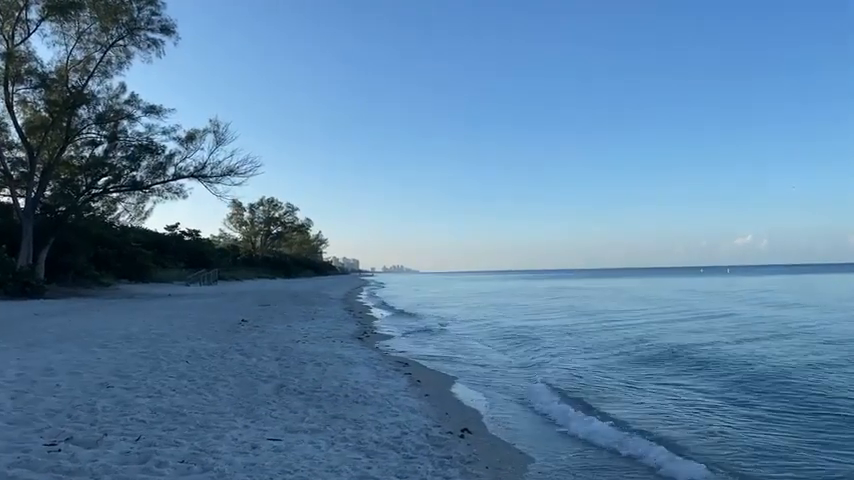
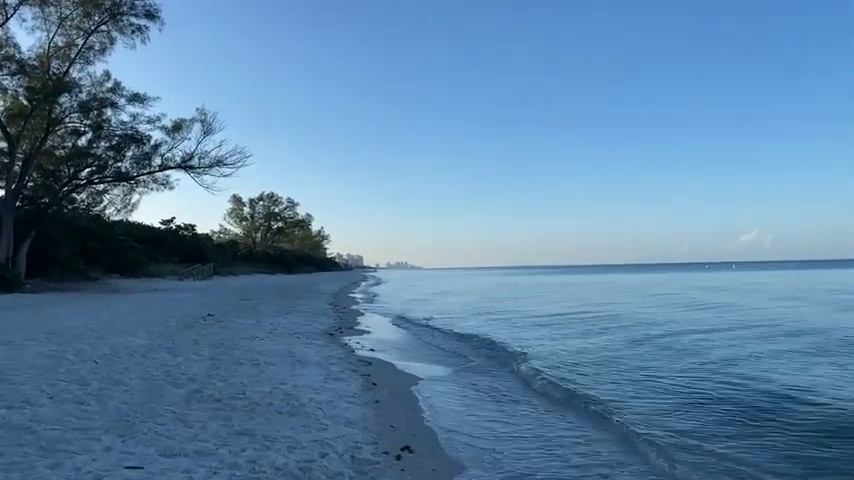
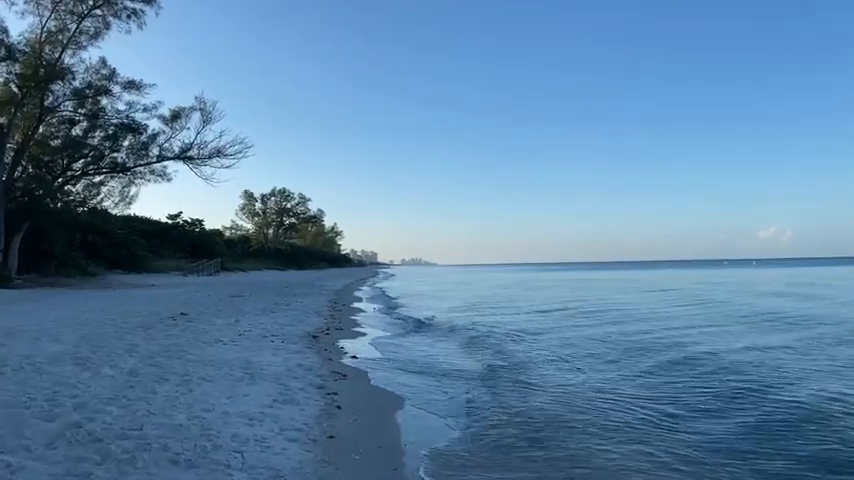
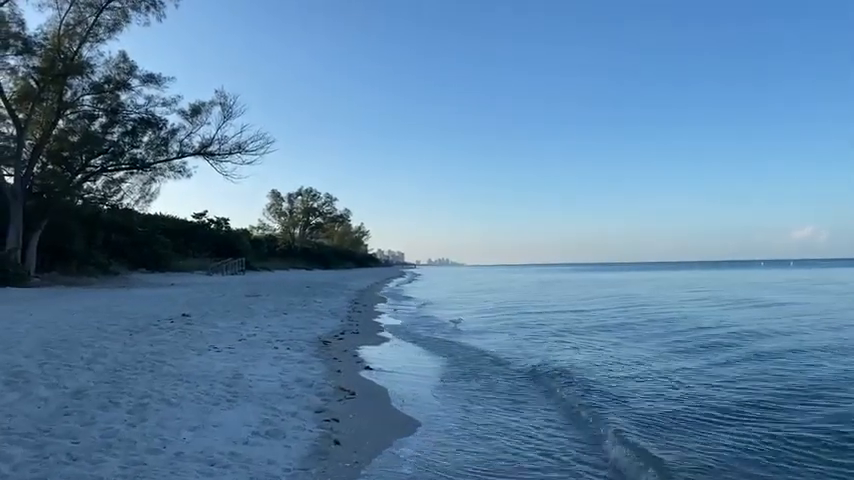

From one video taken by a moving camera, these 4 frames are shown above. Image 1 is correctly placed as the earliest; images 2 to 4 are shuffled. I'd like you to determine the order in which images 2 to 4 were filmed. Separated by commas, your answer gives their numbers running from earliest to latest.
2, 3, 4
